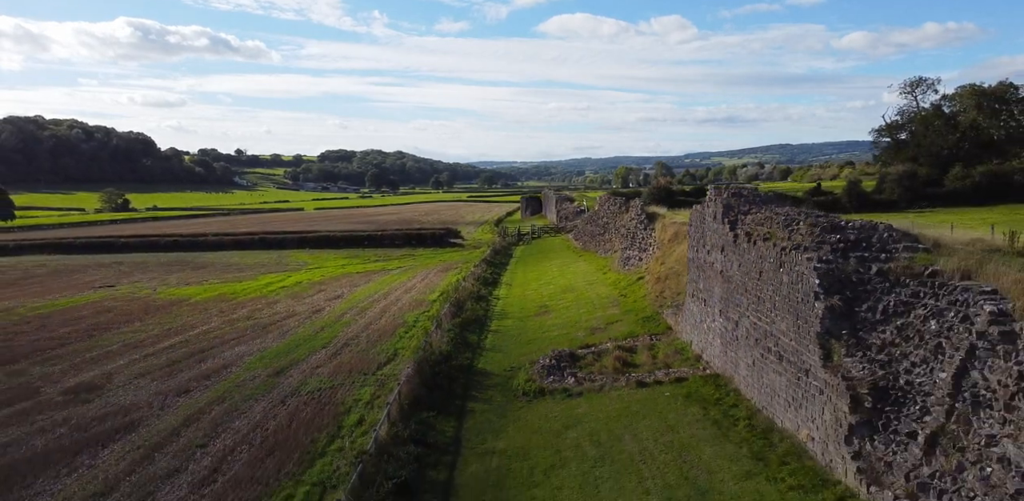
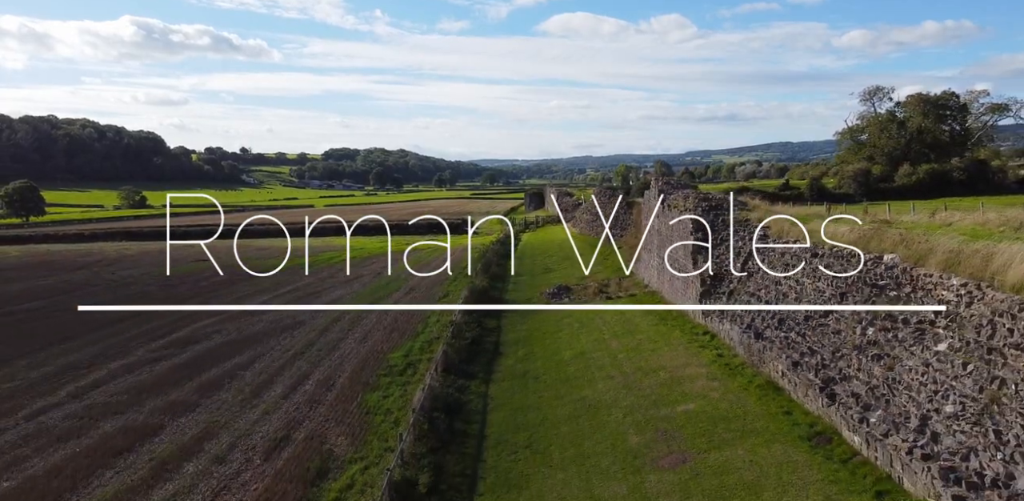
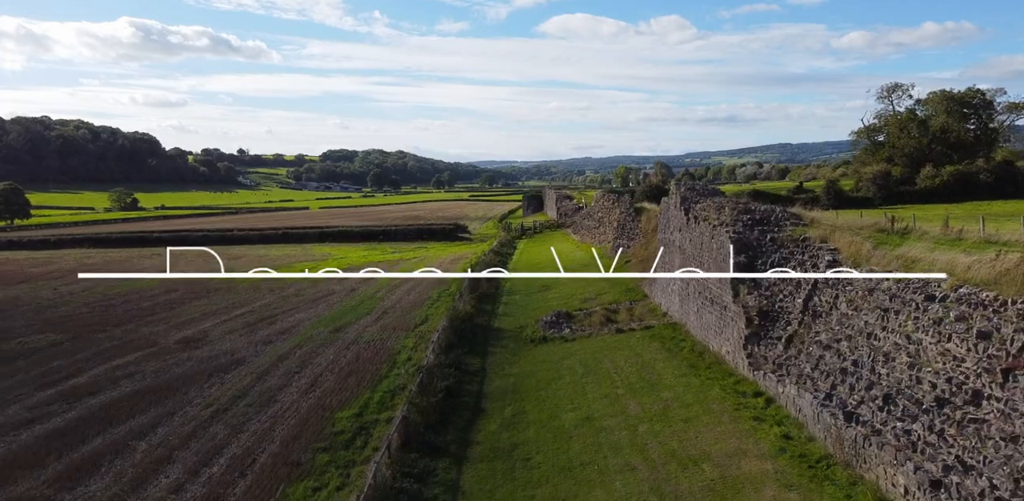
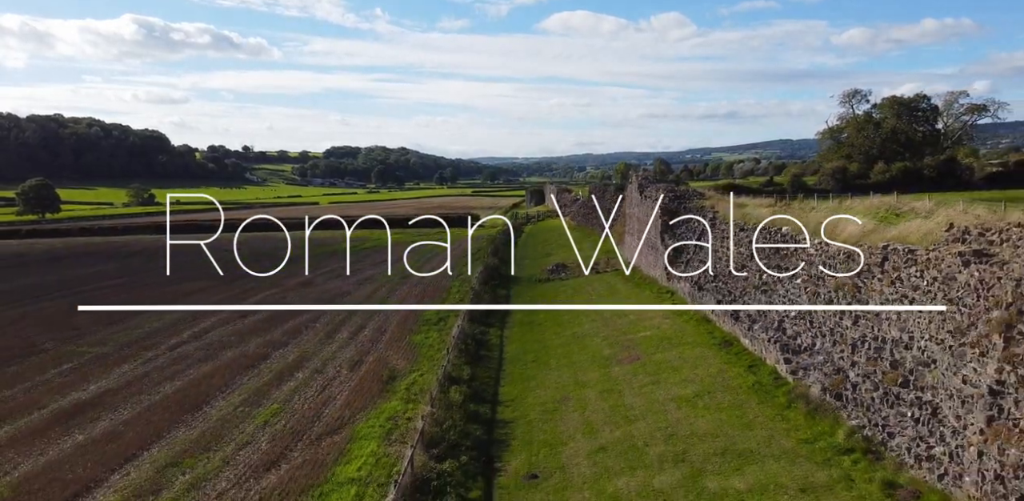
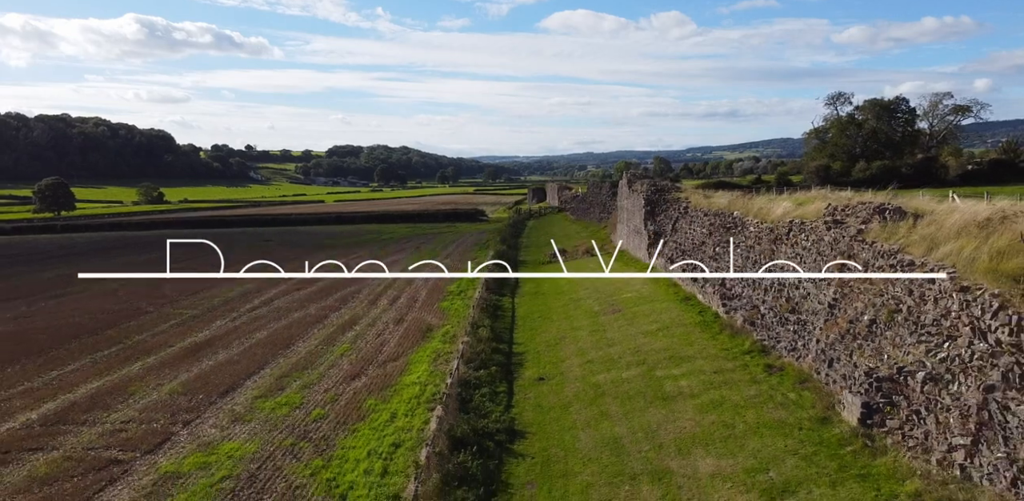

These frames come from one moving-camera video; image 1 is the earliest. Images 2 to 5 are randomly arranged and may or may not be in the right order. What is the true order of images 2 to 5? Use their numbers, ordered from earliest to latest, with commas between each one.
3, 2, 4, 5
